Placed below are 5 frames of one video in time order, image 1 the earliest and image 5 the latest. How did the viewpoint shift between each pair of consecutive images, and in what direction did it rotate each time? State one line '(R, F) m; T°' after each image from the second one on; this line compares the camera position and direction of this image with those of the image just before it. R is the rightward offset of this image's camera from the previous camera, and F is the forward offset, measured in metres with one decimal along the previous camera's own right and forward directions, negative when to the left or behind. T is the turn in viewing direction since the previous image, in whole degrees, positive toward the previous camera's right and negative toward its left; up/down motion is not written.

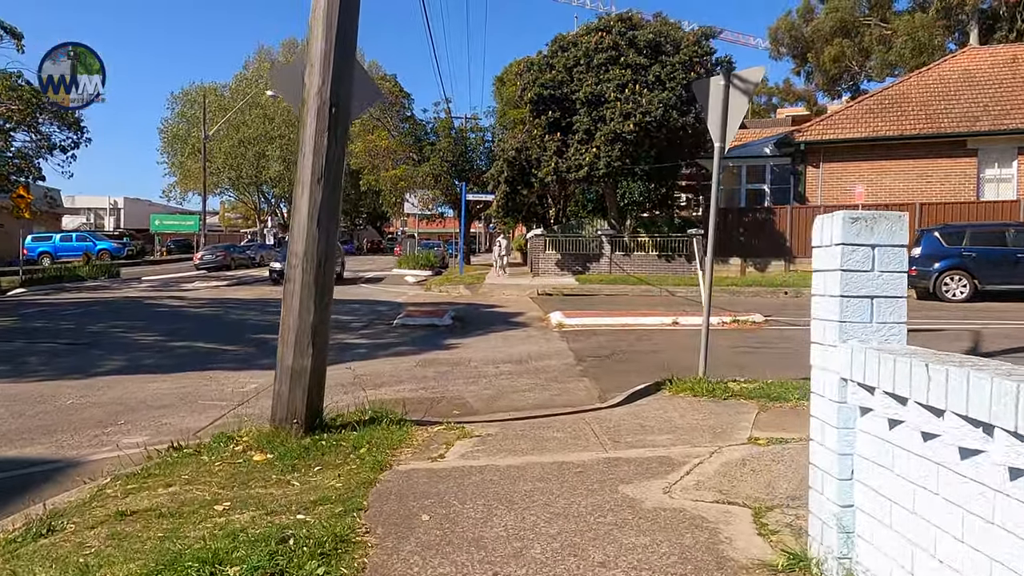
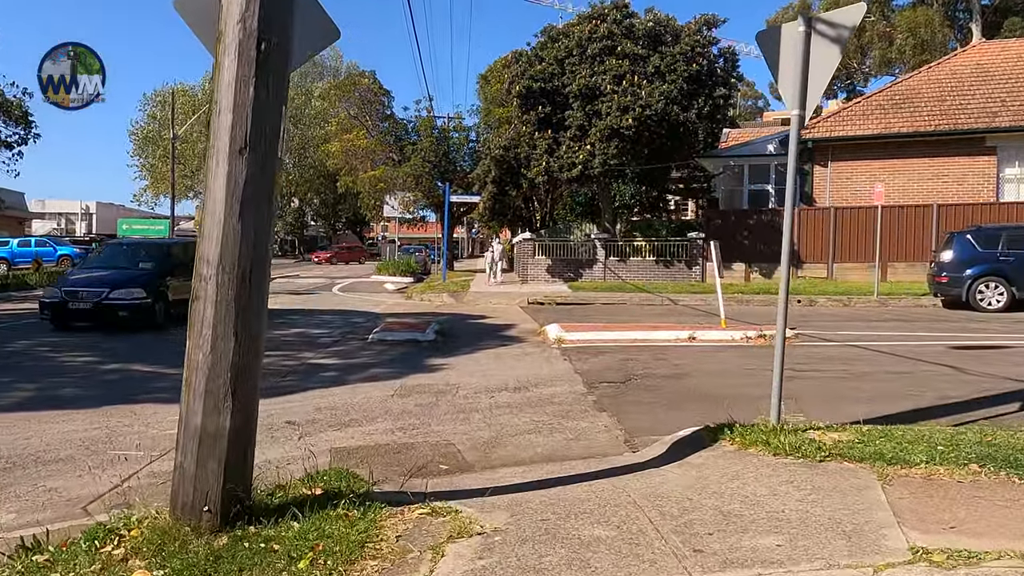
(-0.2, +1.8) m; +1°
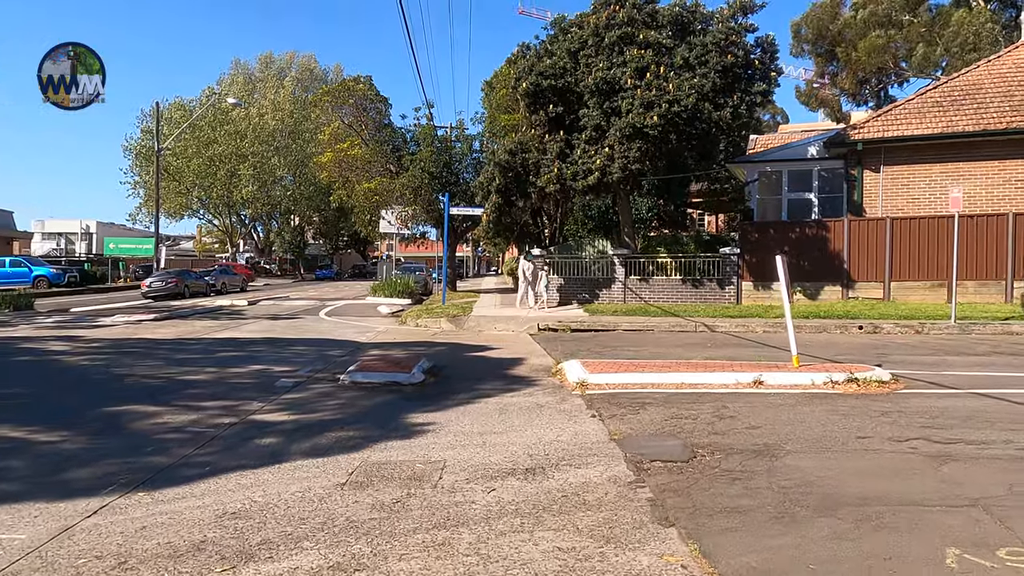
(0.0, +2.9) m; -1°
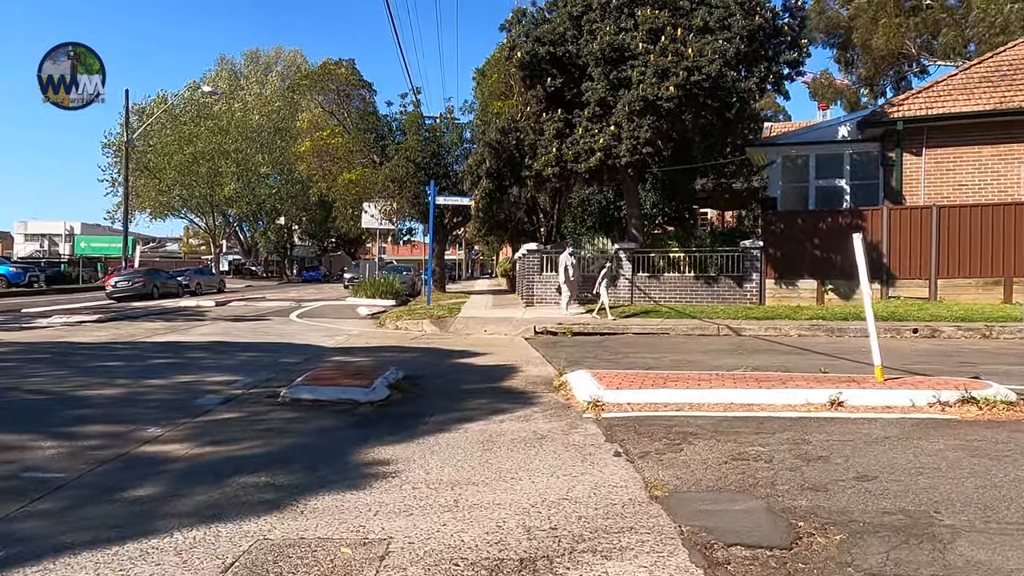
(0.0, +2.5) m; 0°
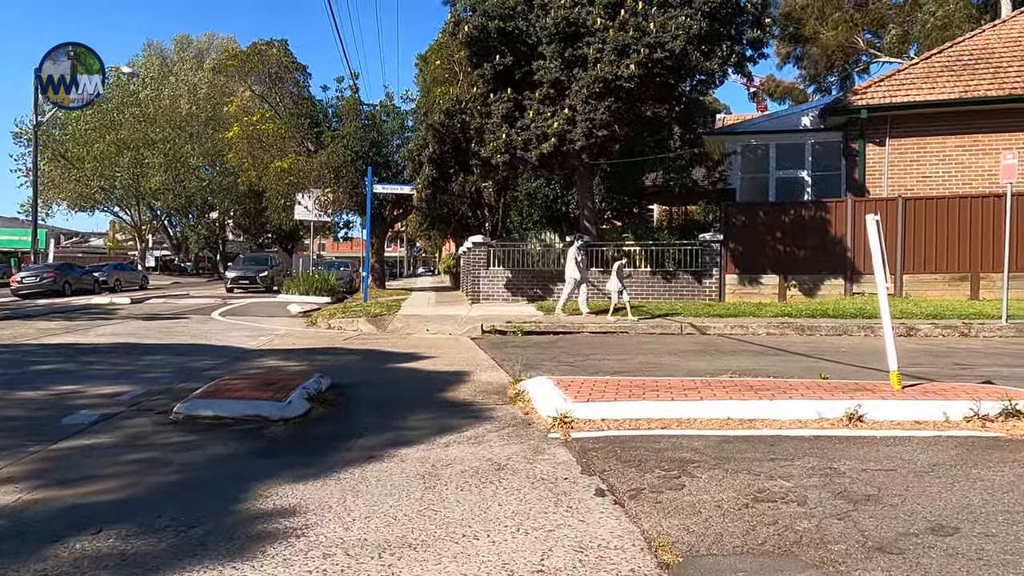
(0.0, +1.4) m; +4°
